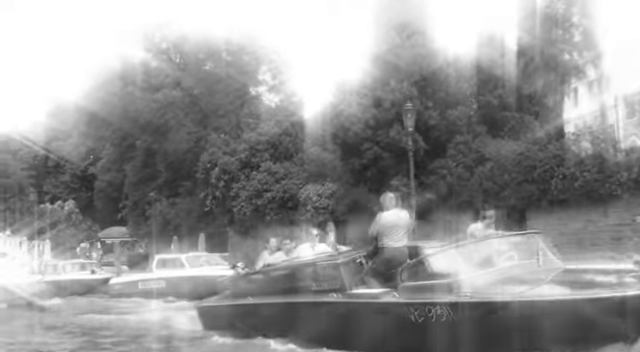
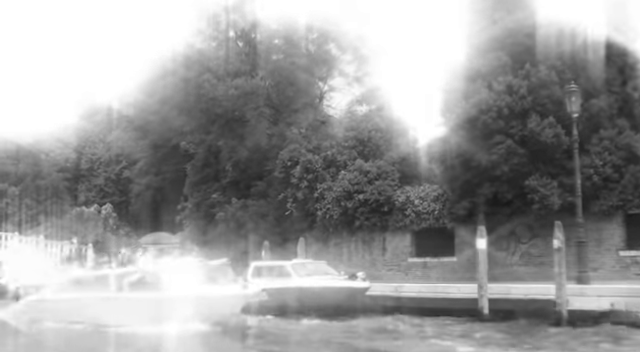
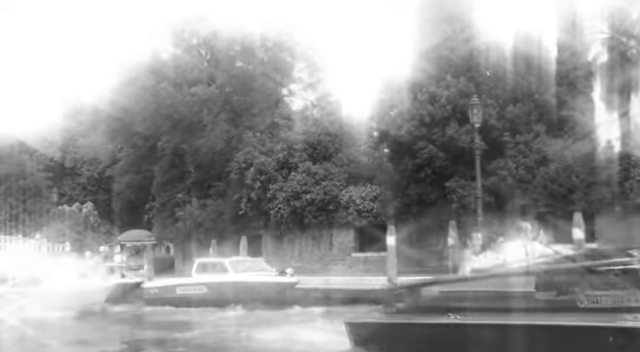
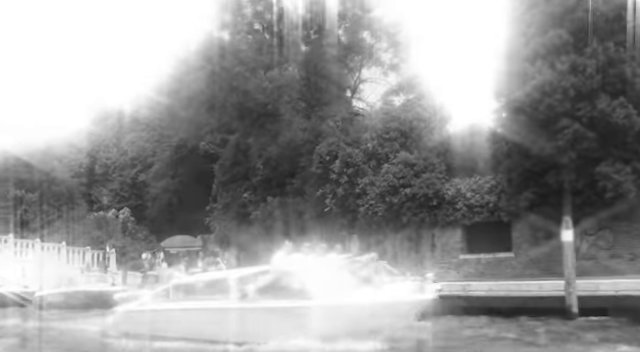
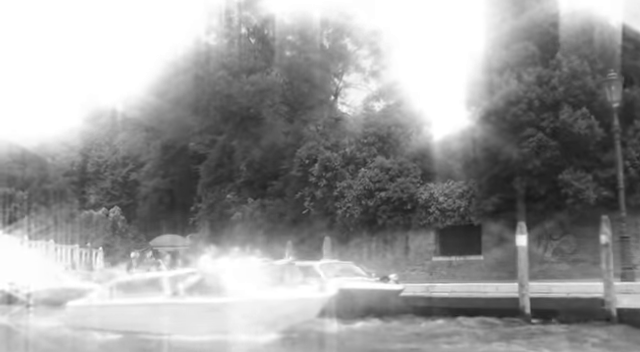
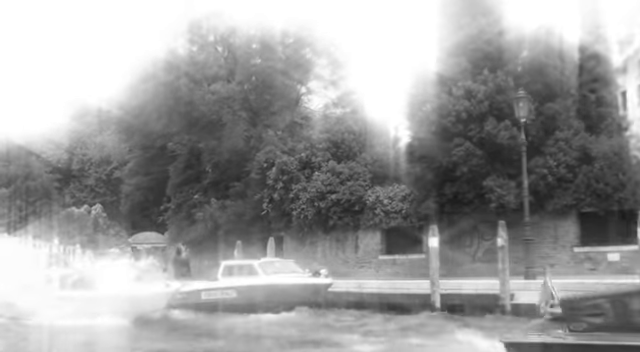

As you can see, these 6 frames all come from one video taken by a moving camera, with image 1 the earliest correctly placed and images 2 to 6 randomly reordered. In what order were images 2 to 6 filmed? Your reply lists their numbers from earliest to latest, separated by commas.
3, 6, 2, 5, 4
